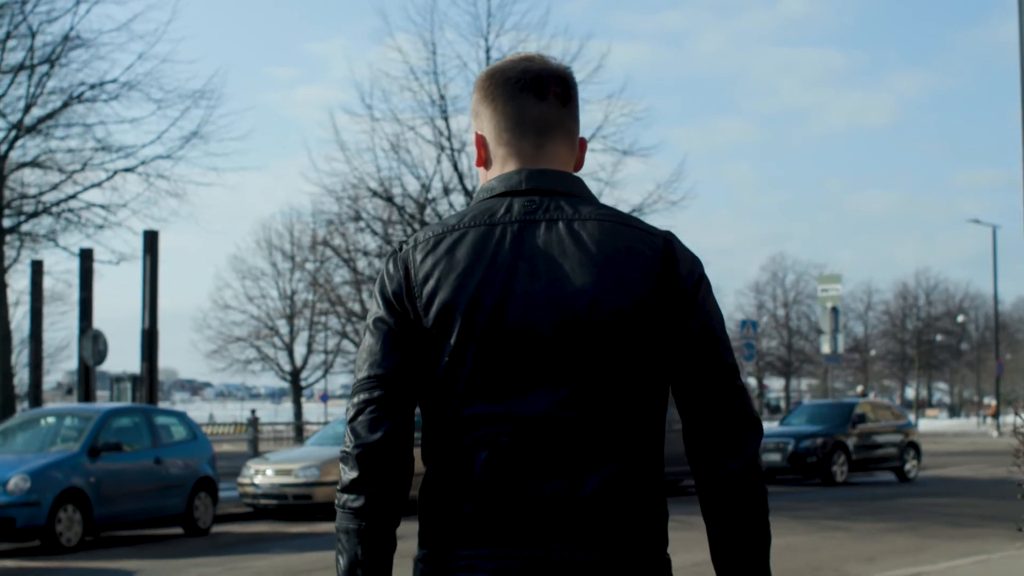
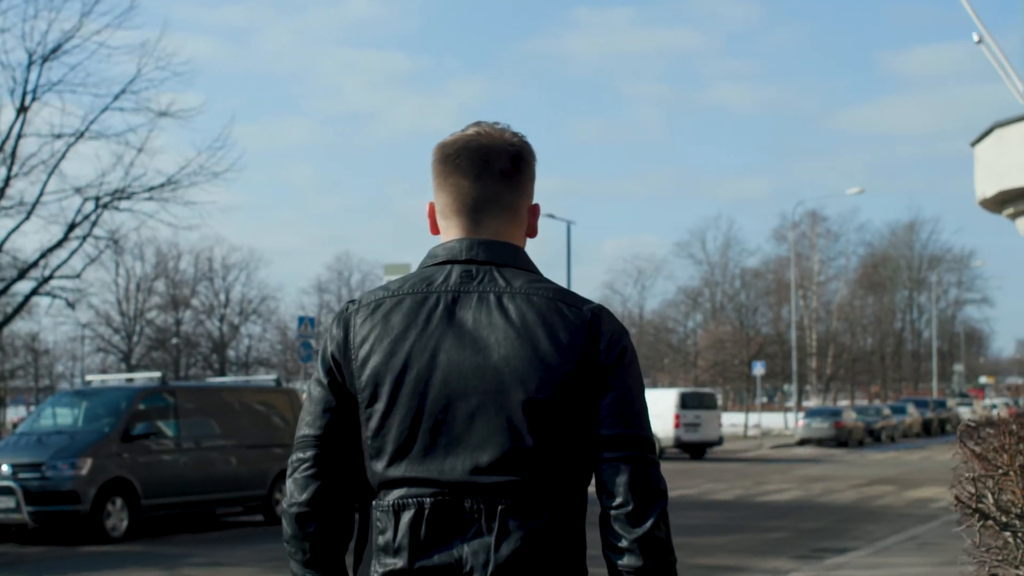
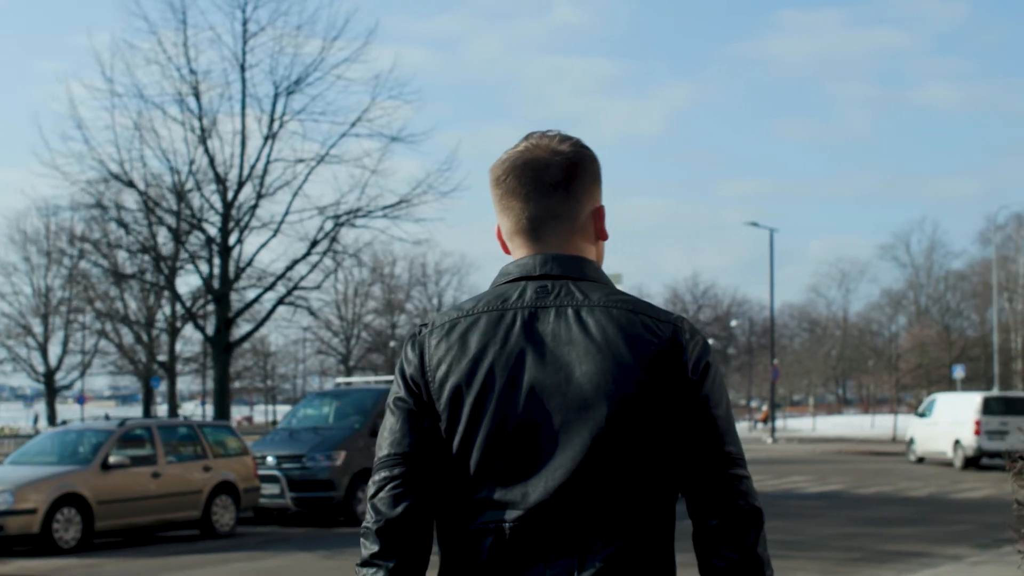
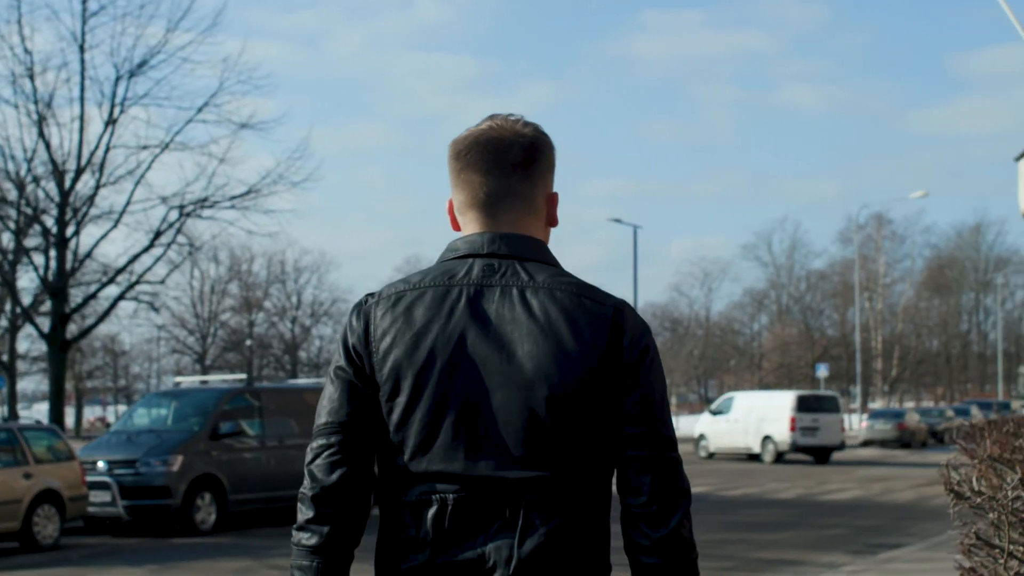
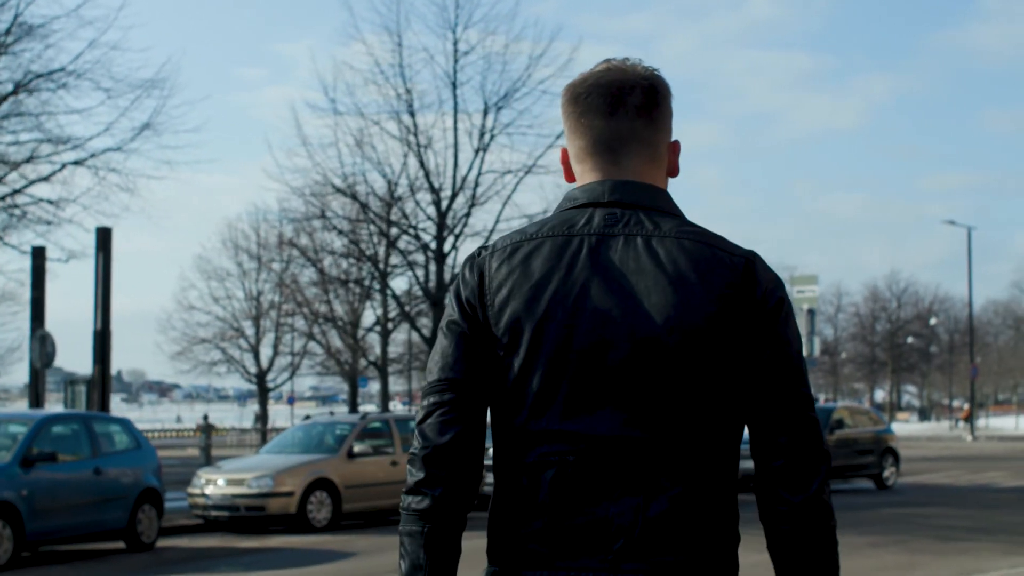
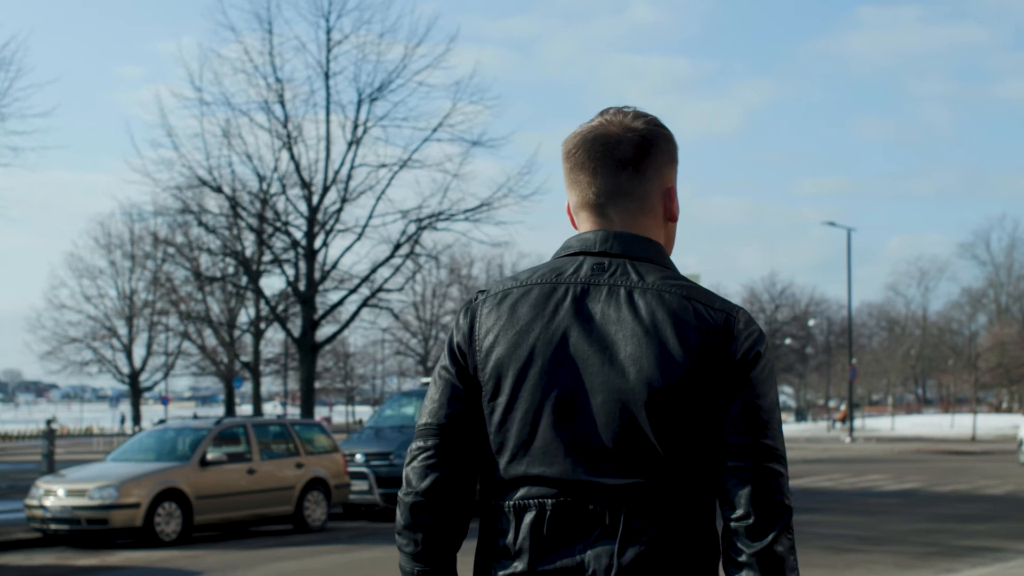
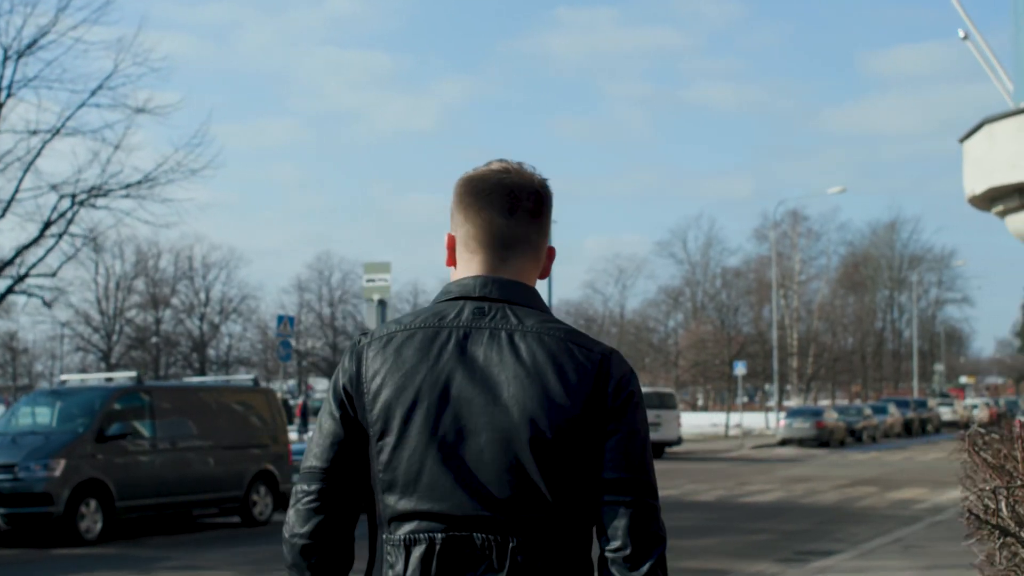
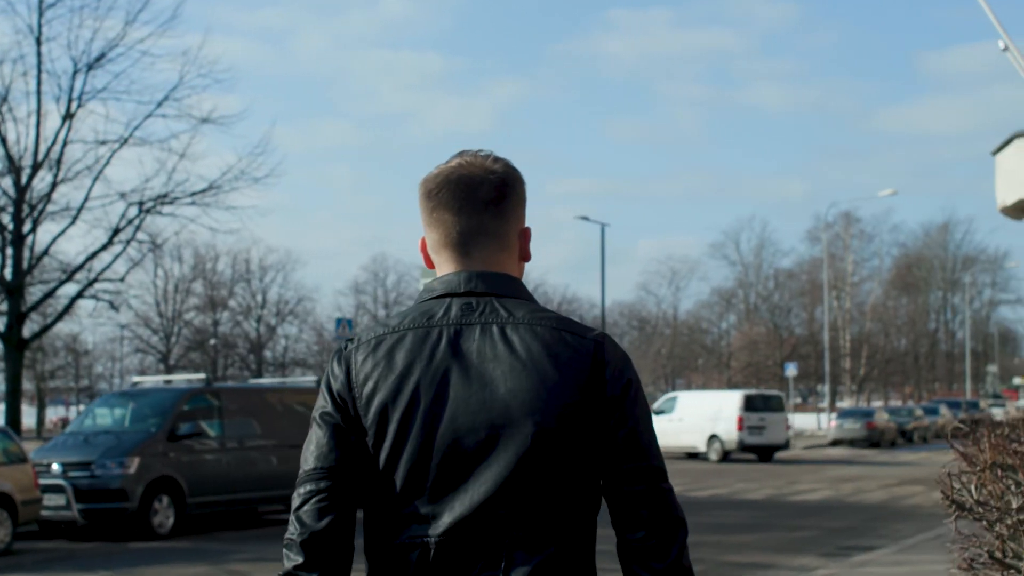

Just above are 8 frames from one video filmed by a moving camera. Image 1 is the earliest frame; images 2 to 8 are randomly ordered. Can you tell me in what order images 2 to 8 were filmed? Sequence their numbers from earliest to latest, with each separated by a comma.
5, 6, 3, 4, 8, 2, 7
